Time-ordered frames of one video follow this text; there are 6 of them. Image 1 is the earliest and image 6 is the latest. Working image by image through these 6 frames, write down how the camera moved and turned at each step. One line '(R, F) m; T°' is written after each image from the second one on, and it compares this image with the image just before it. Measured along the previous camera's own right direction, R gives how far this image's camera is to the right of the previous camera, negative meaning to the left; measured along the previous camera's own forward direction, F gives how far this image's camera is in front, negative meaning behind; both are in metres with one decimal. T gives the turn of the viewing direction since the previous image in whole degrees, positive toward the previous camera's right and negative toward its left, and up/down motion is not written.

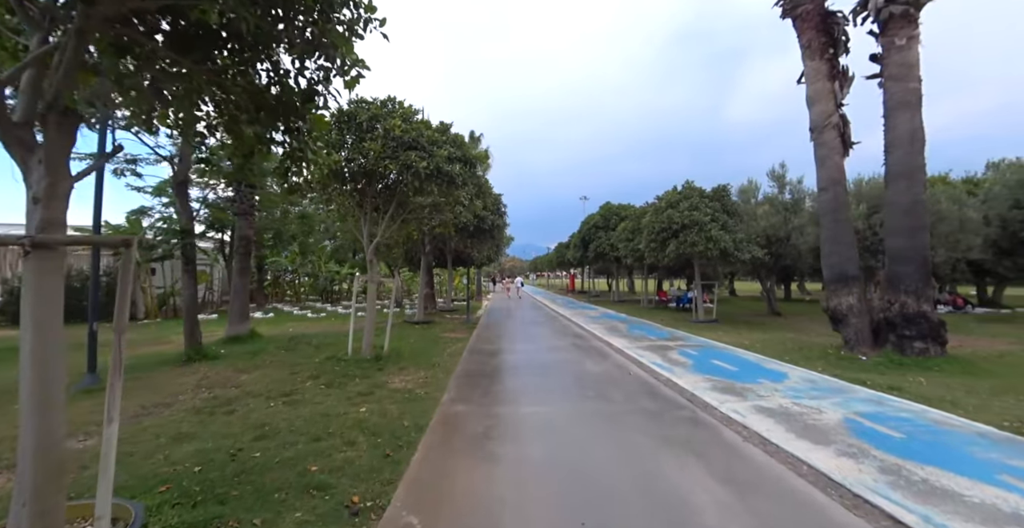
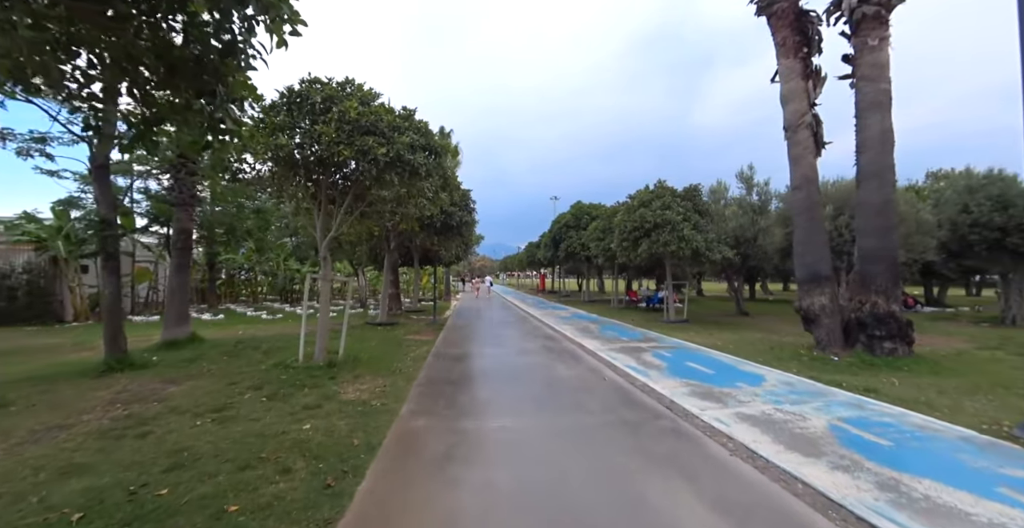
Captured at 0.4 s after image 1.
(0.0, +0.6) m; +4°
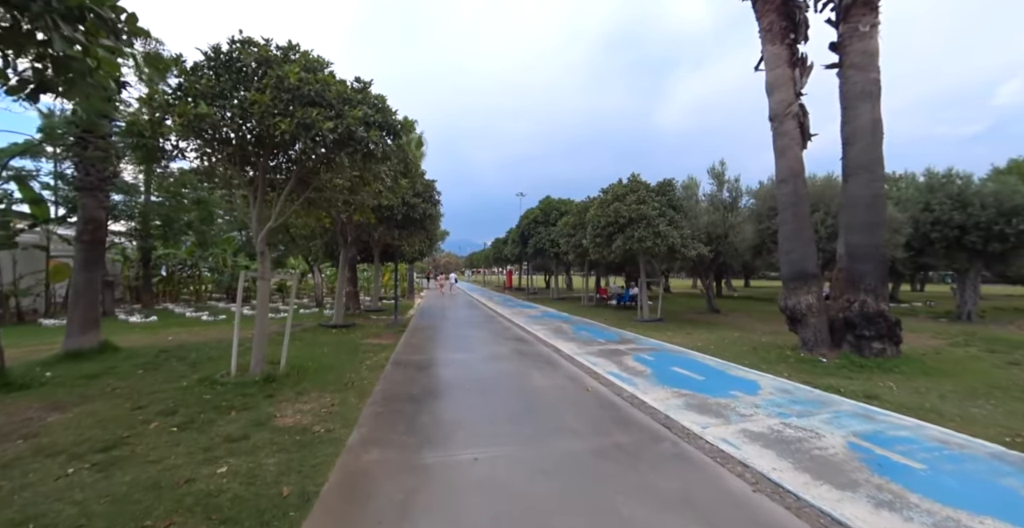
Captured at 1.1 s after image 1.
(-0.1, +0.9) m; +5°
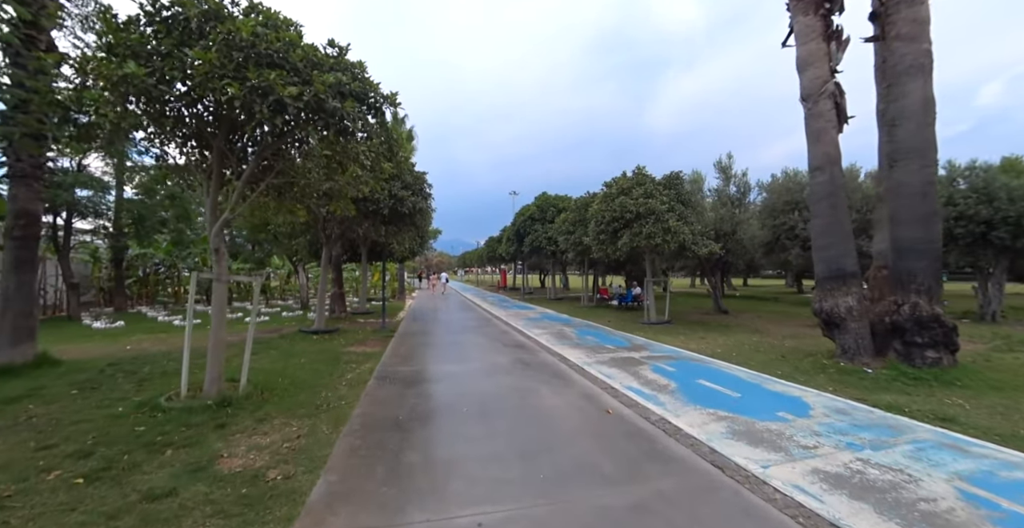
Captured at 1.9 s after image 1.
(-0.2, +1.1) m; +1°
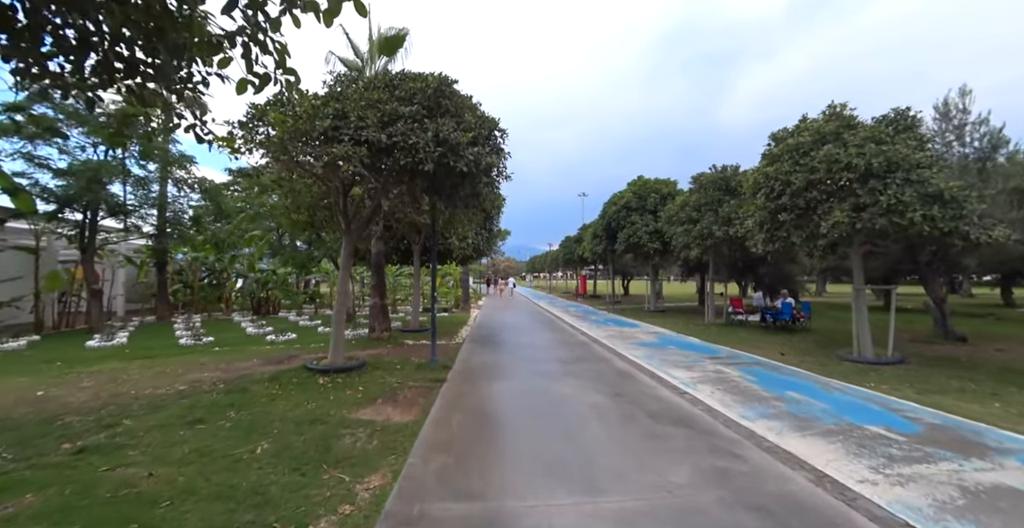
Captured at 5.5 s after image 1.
(-1.1, +4.9) m; -9°
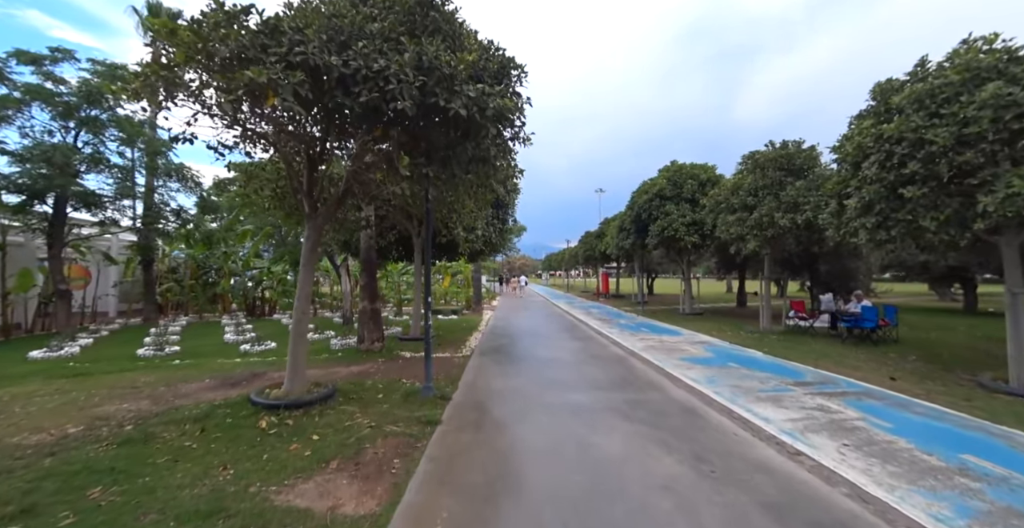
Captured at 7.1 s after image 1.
(-0.1, +2.2) m; -2°
